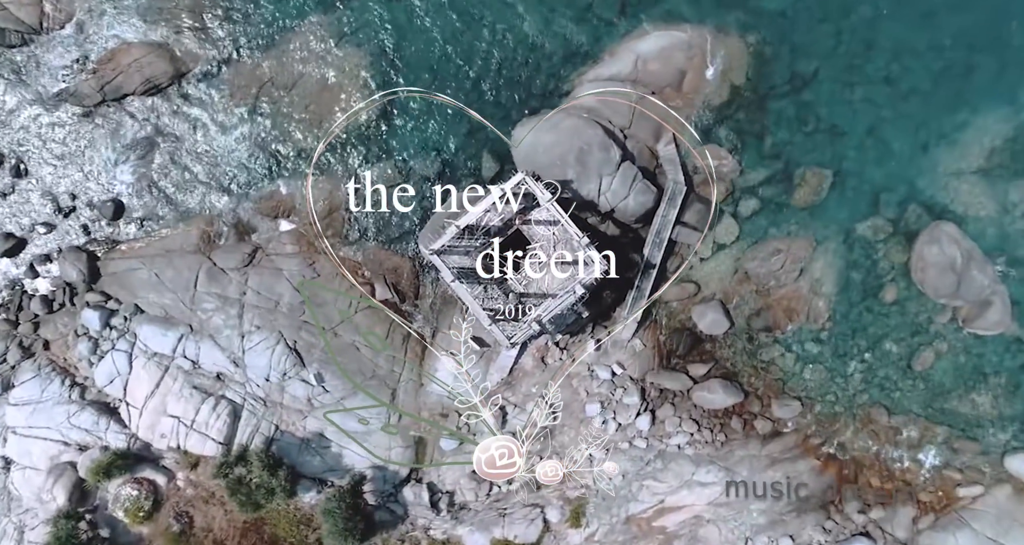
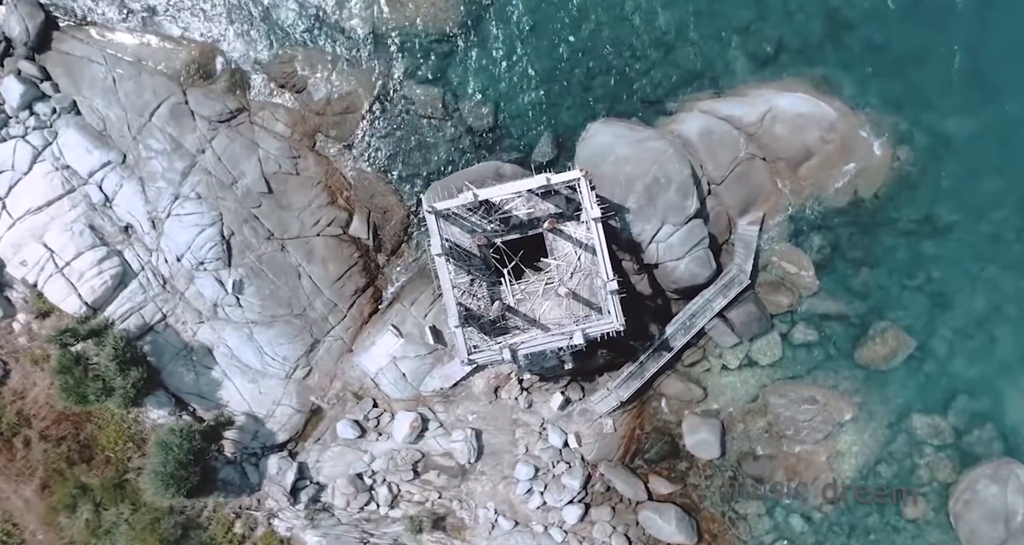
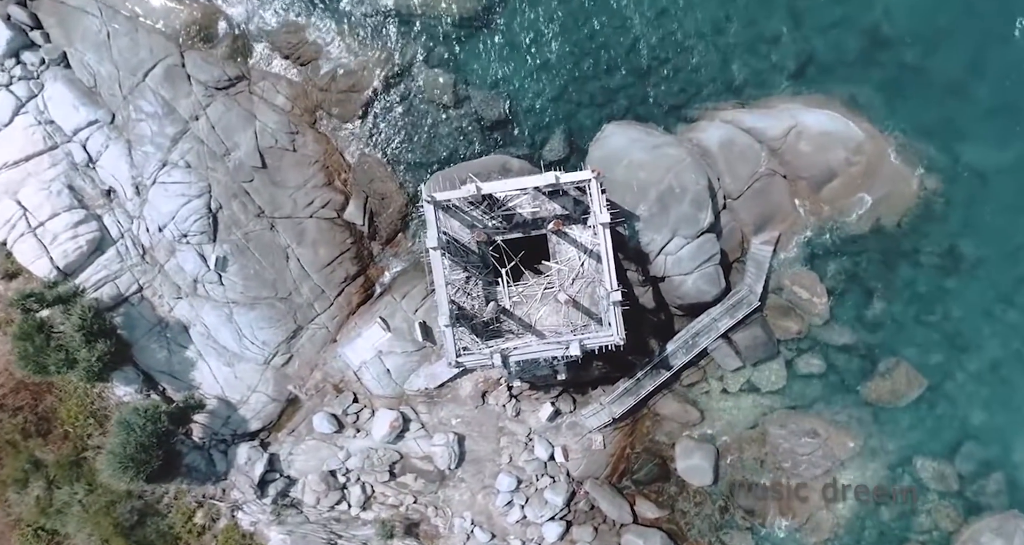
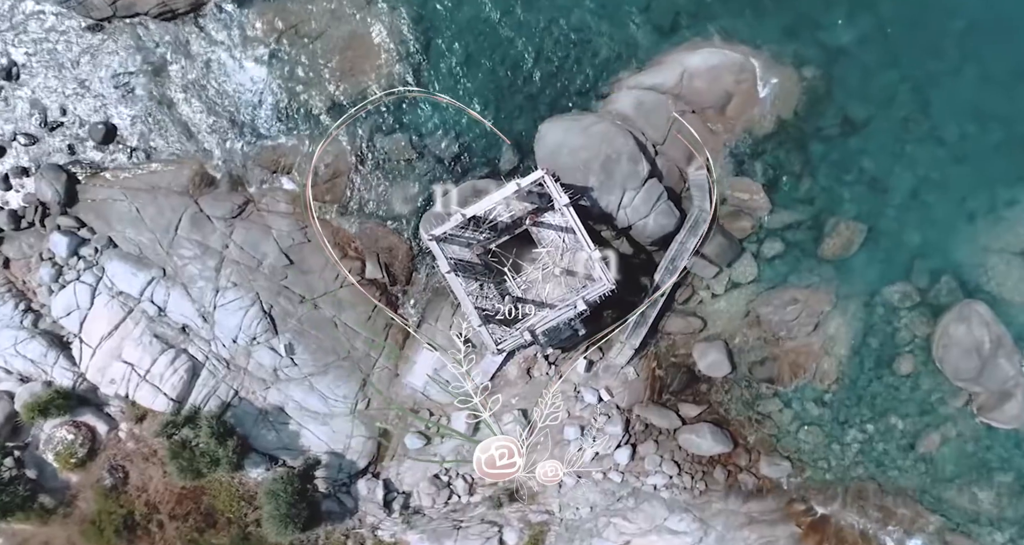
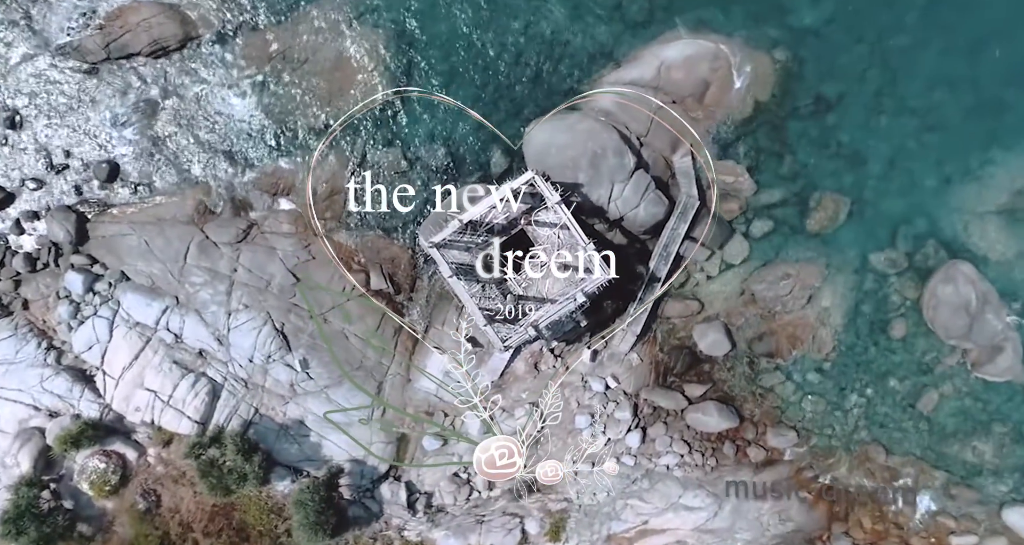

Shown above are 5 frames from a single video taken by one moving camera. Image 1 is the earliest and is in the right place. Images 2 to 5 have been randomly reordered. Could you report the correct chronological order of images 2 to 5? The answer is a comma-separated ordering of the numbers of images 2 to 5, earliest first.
5, 4, 2, 3
